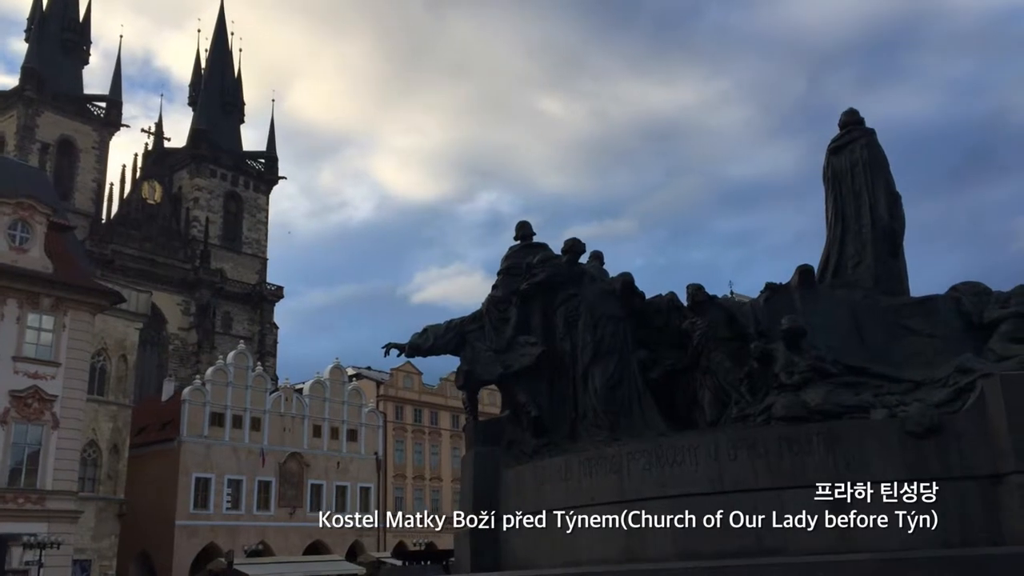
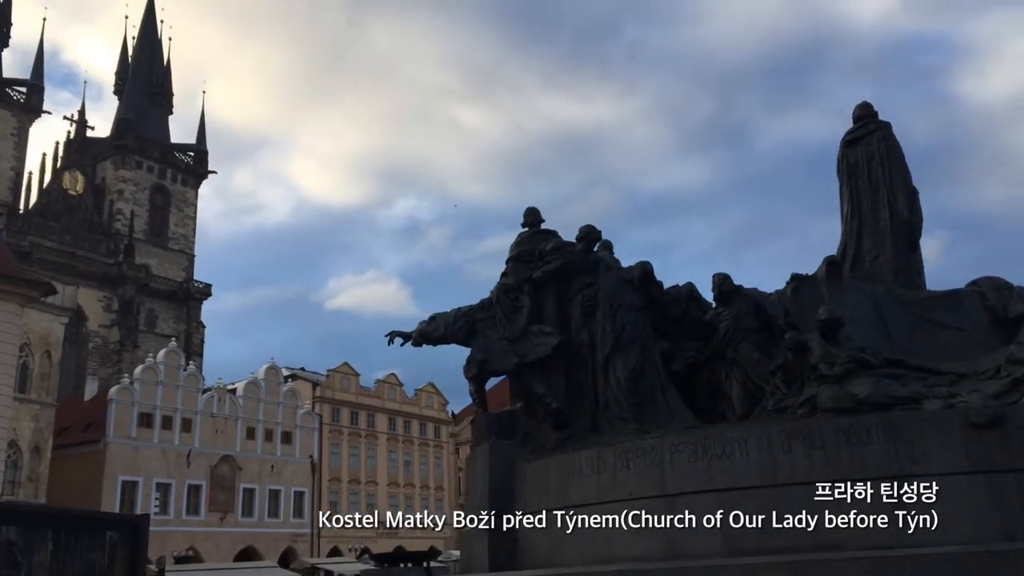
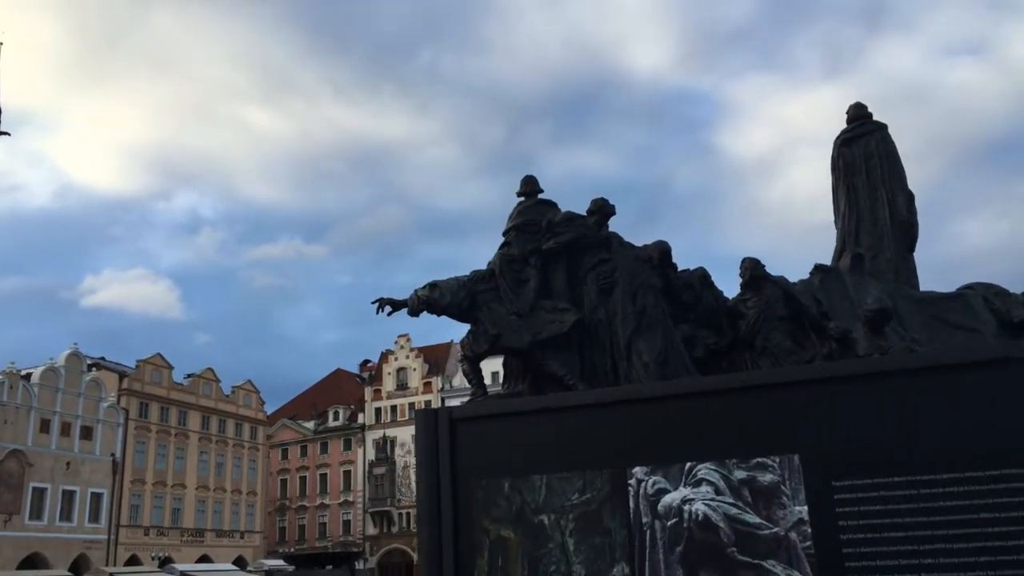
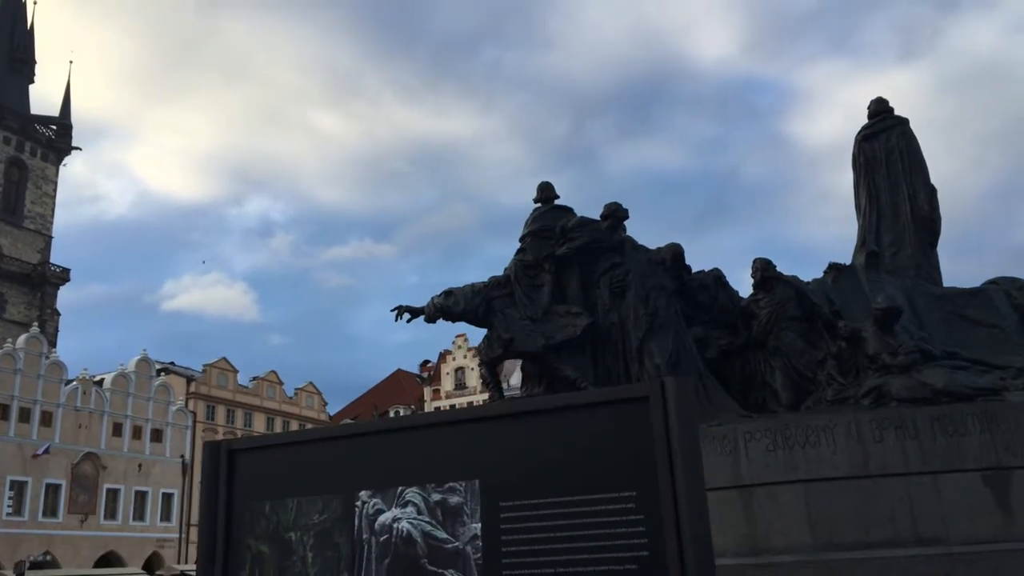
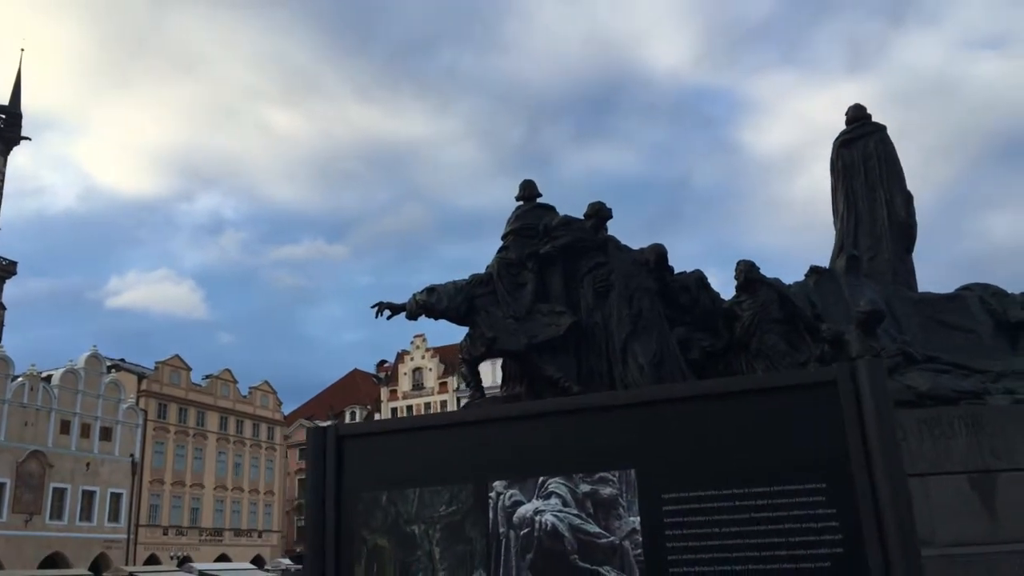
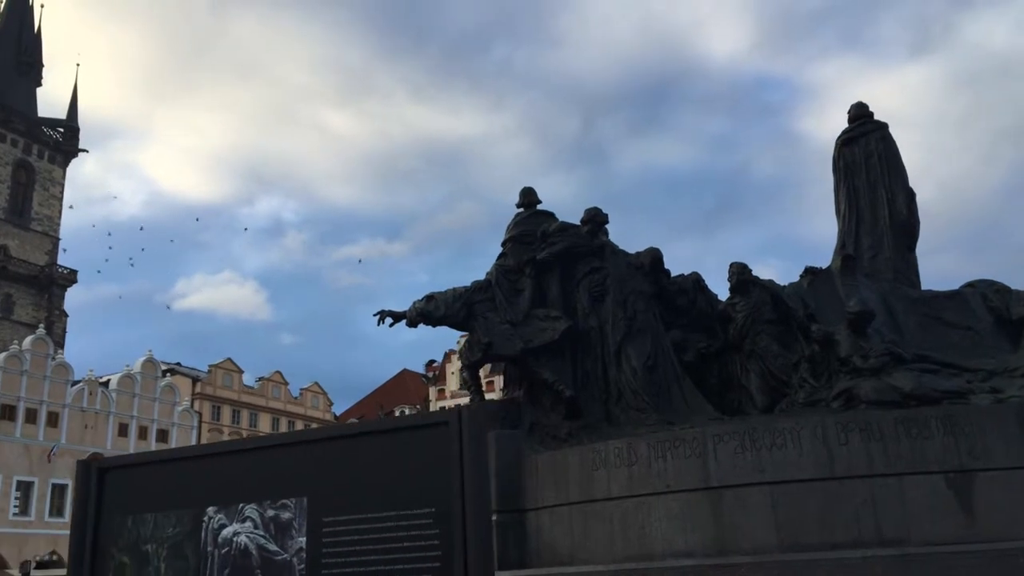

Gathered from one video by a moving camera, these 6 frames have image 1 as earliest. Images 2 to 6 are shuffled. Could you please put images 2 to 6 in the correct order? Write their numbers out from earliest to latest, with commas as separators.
2, 6, 4, 5, 3
